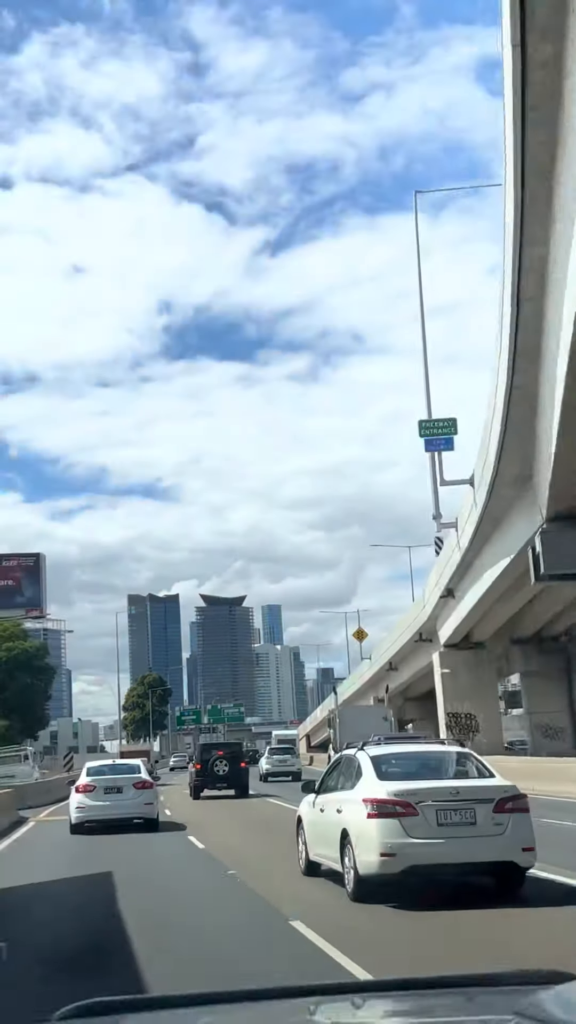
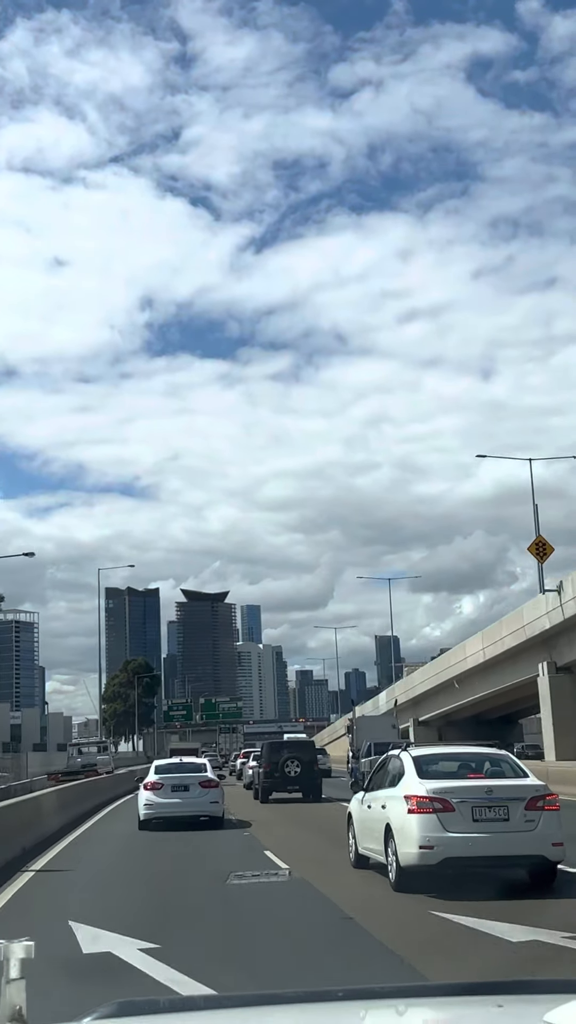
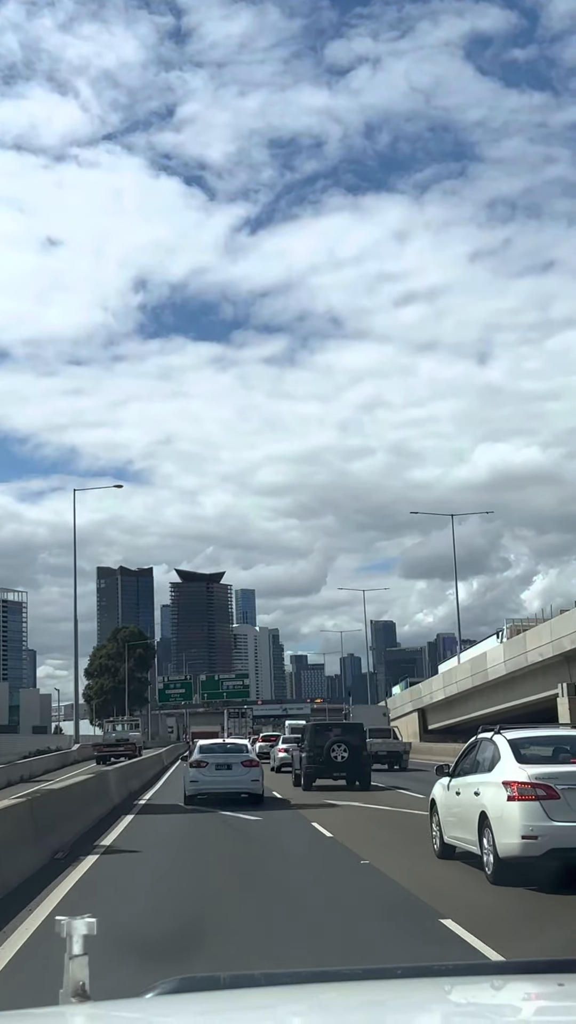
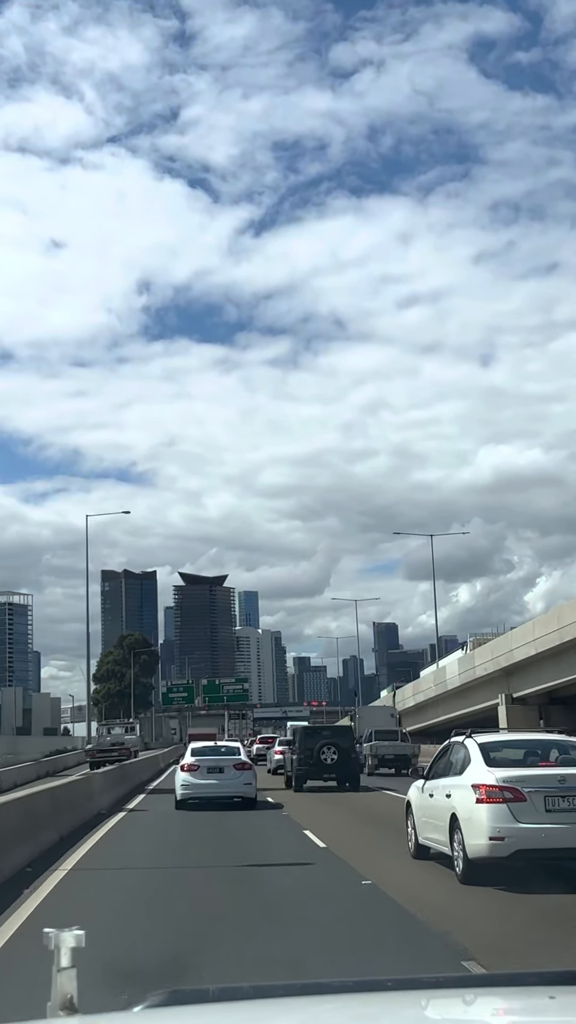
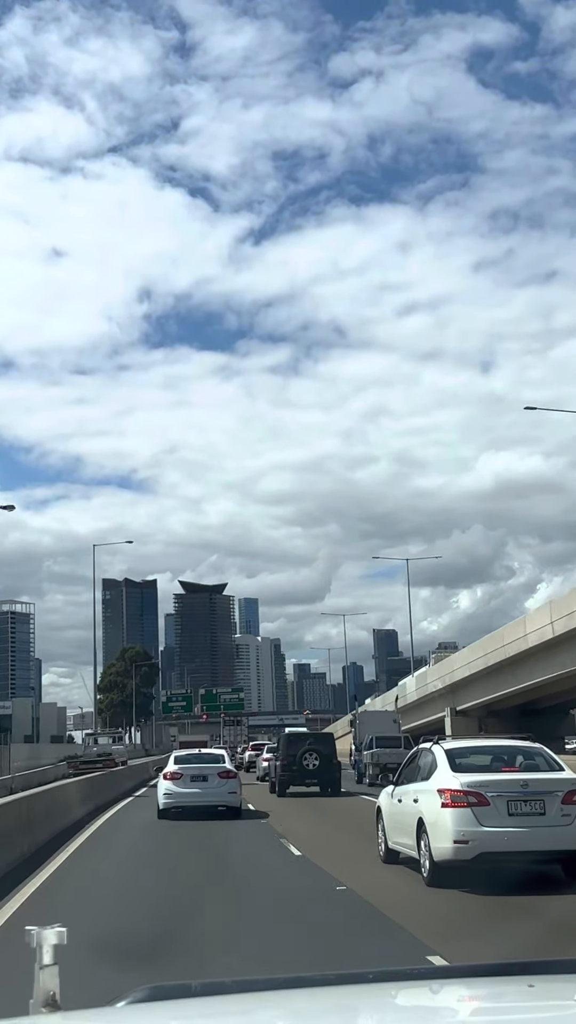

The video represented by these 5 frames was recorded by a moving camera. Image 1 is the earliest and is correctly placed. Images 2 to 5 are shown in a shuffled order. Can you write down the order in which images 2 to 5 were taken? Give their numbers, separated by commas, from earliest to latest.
2, 5, 4, 3
